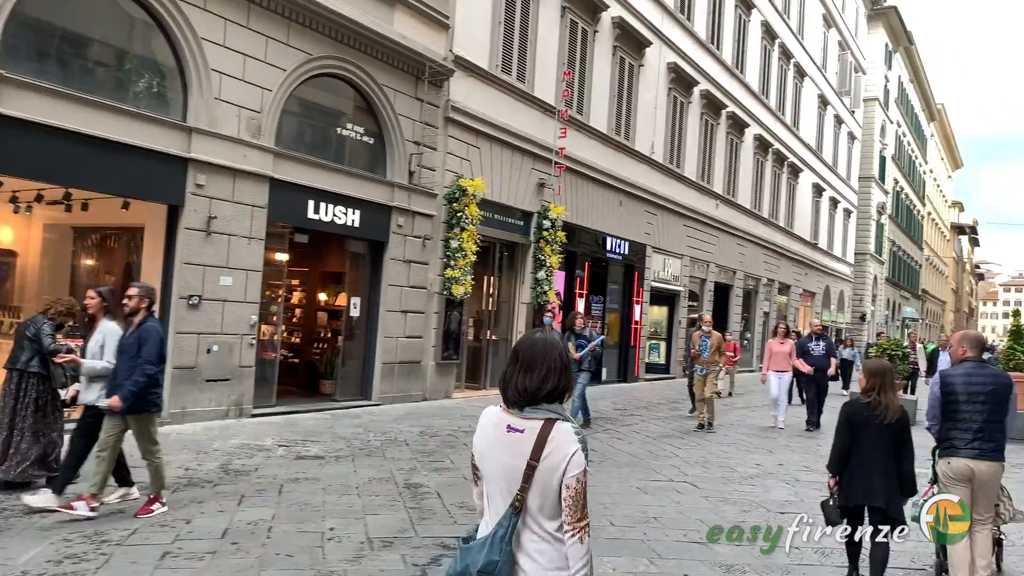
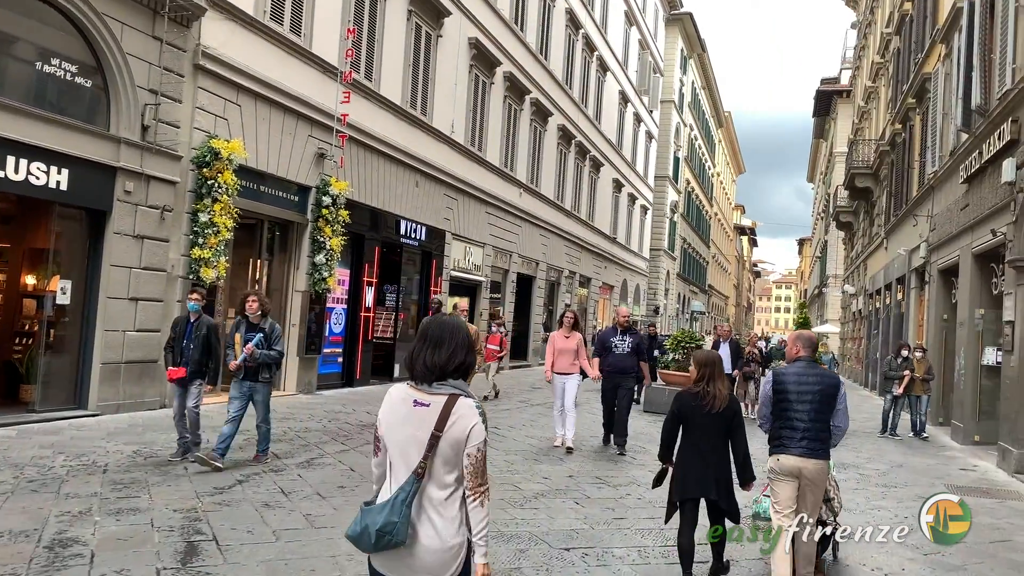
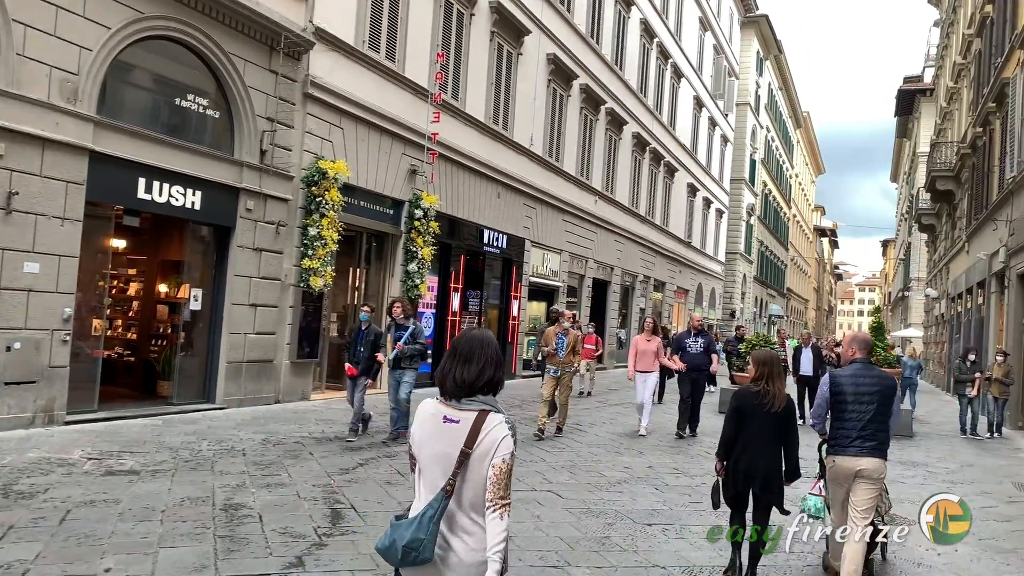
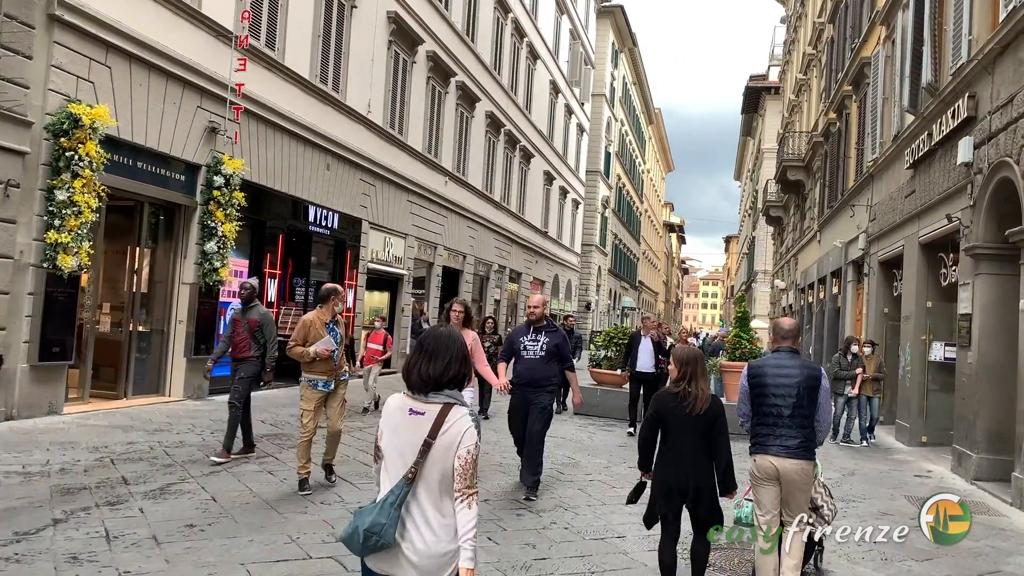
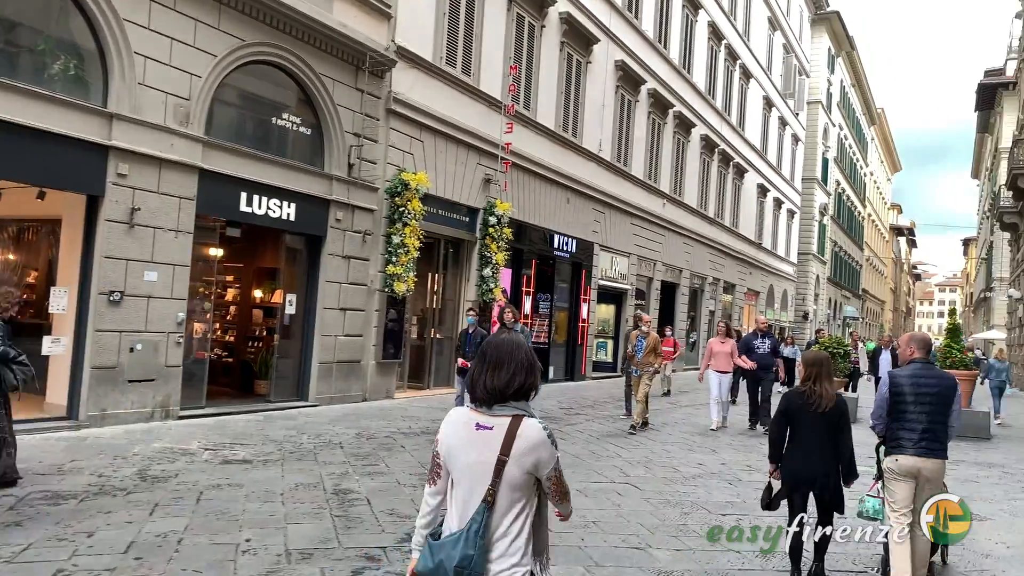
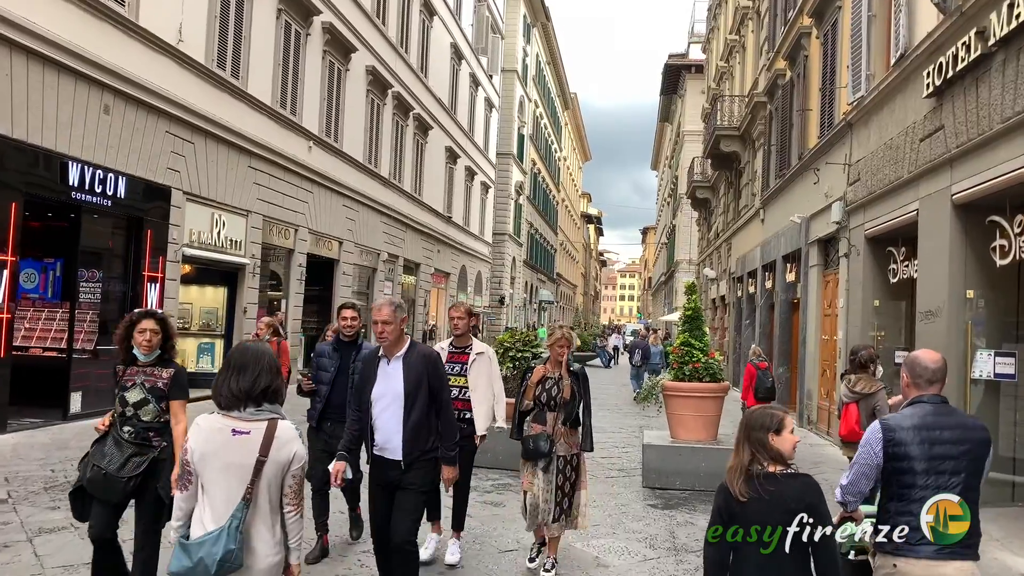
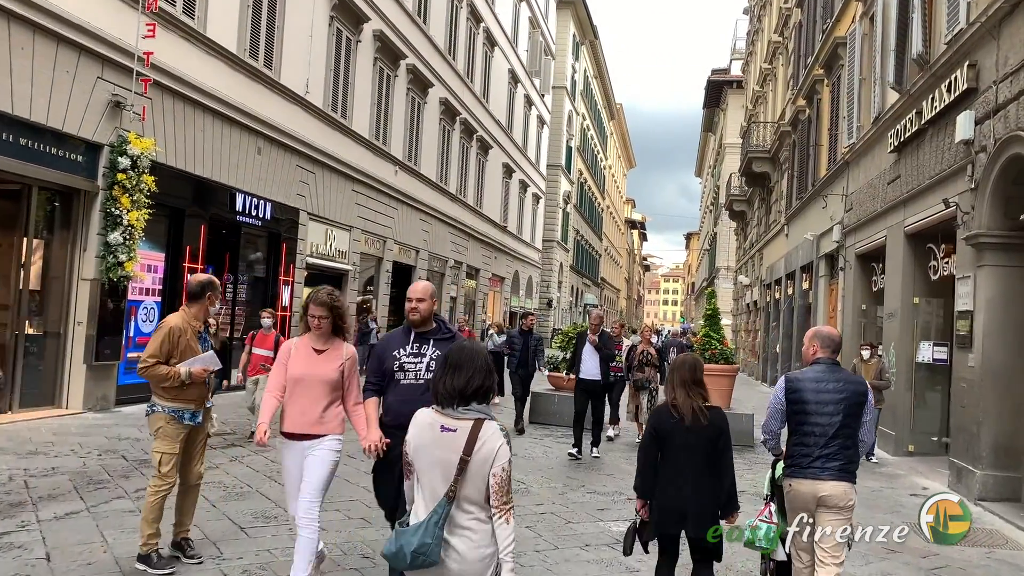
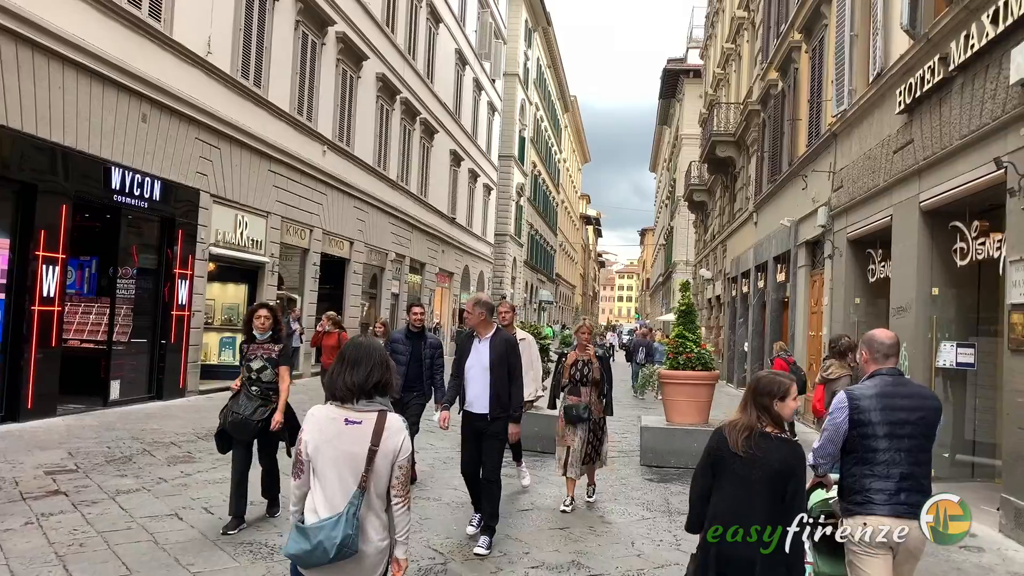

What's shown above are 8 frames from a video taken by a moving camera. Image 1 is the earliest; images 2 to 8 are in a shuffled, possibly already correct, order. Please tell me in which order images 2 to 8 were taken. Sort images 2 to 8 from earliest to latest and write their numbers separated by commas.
5, 3, 2, 4, 7, 8, 6
